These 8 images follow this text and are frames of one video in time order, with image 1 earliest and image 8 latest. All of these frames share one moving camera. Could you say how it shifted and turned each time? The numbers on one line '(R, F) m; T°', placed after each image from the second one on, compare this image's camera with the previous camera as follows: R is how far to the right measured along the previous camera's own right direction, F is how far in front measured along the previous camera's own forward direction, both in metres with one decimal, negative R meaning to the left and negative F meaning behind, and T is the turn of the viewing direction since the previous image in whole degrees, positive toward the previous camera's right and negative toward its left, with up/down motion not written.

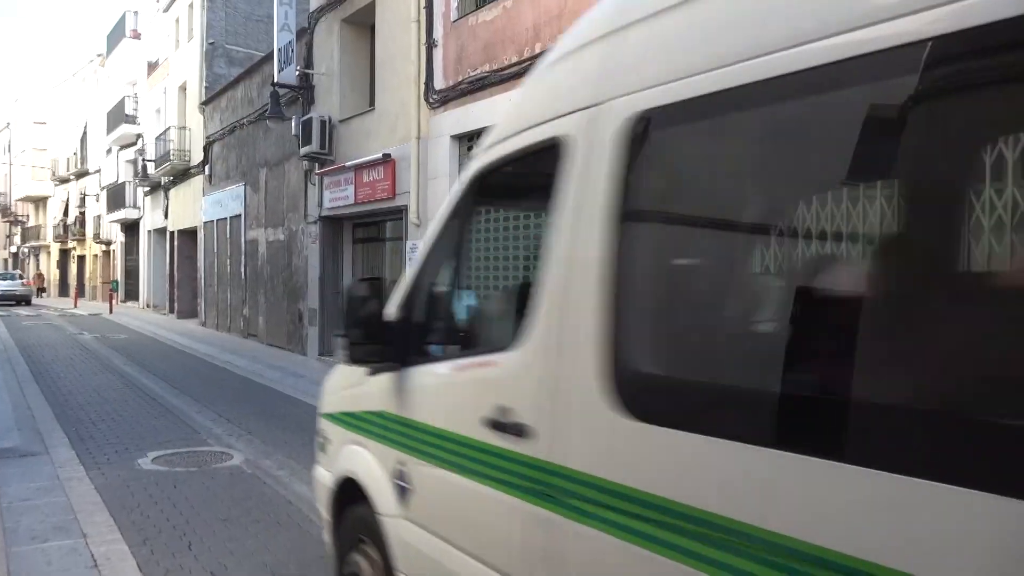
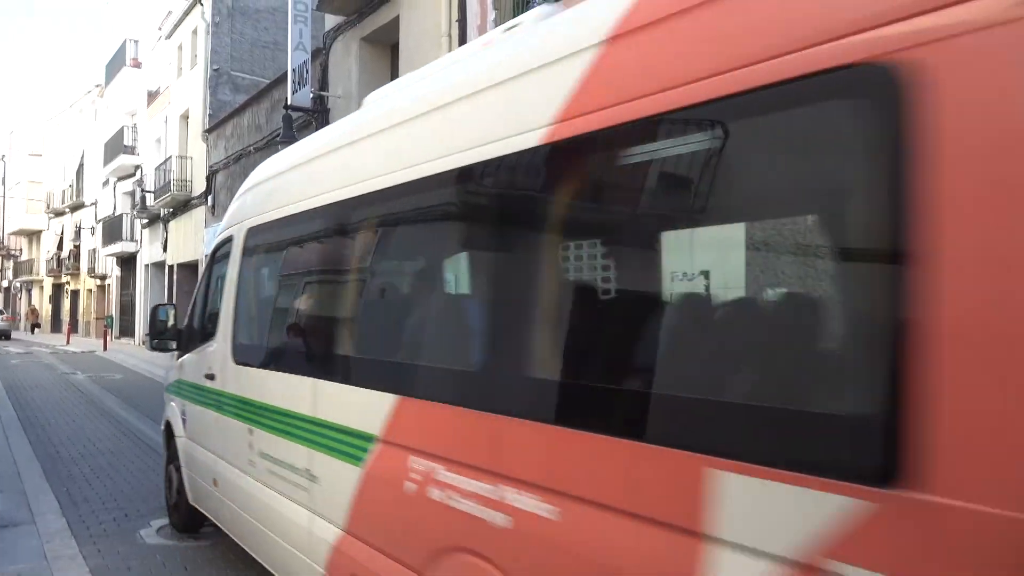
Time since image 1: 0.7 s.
(-0.6, +1.0) m; 0°
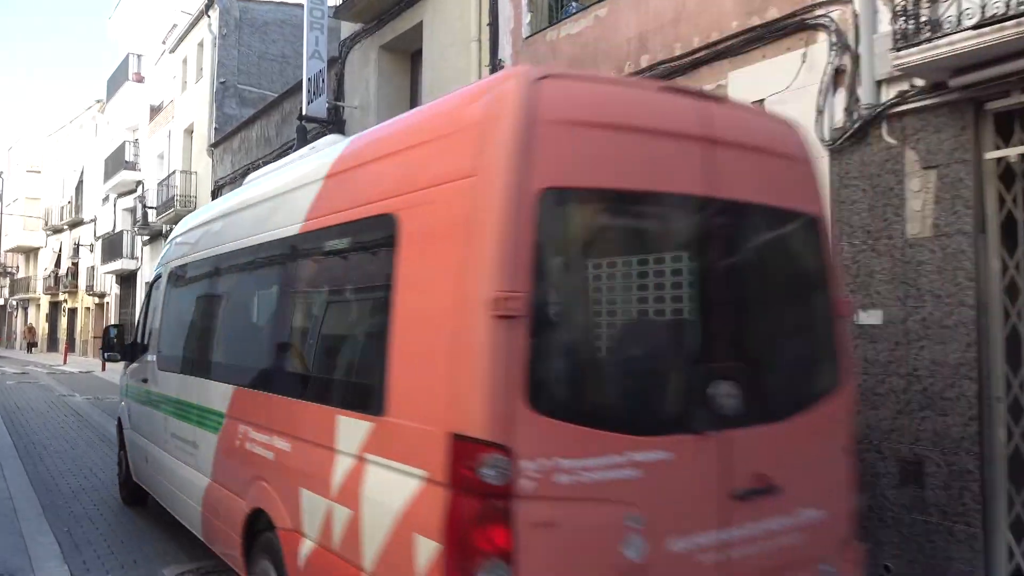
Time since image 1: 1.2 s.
(-0.4, +0.6) m; 0°
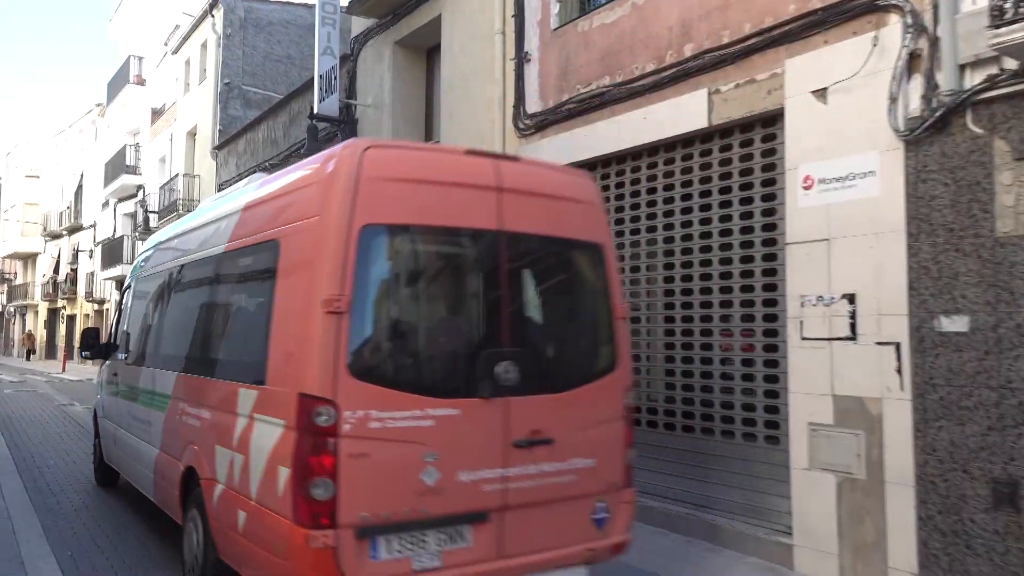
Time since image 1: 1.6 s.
(-0.3, +0.5) m; 0°
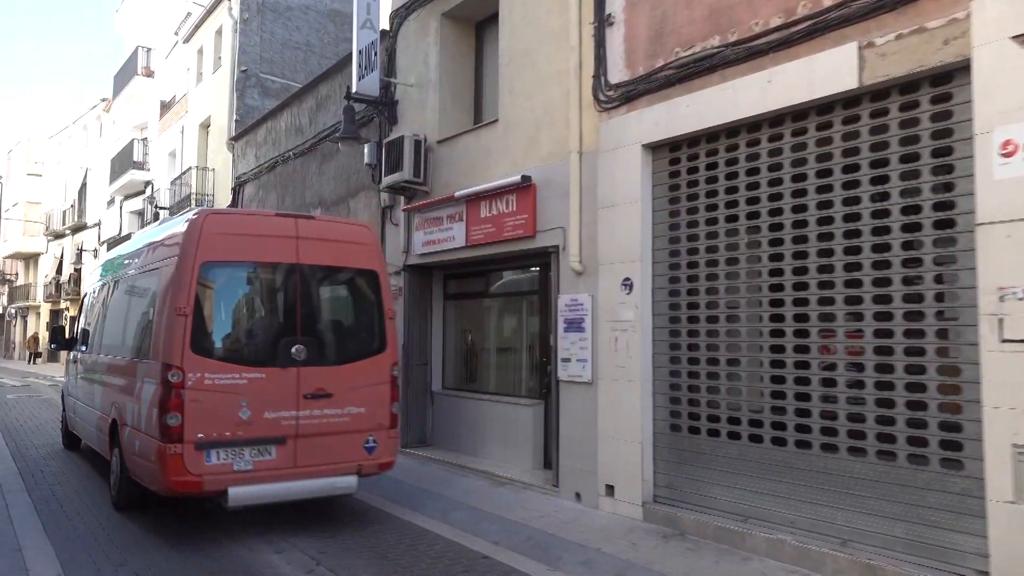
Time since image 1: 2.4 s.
(-0.8, +1.0) m; 0°
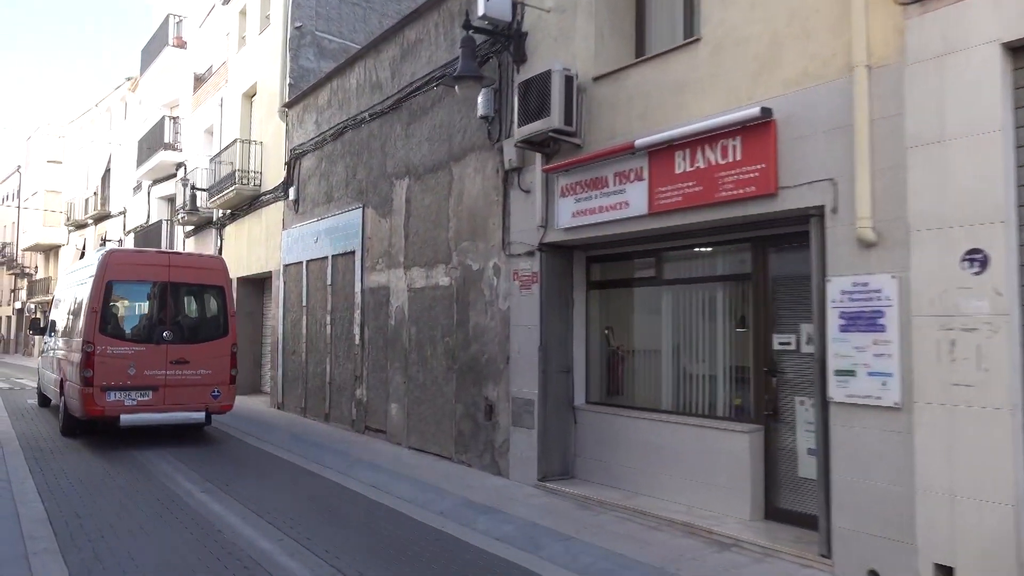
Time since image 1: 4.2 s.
(-1.6, +2.4) m; -1°
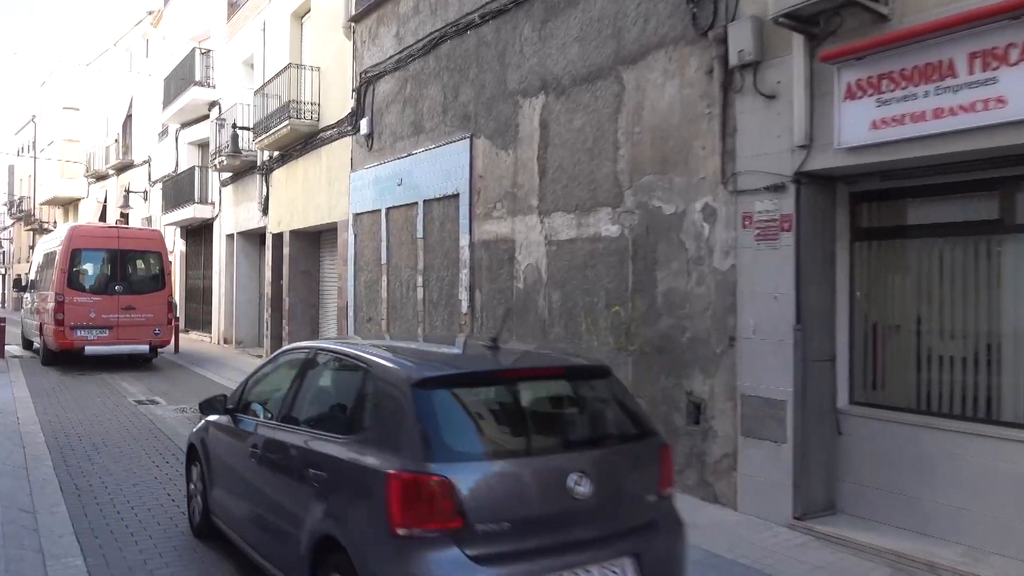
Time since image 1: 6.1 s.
(-1.6, +2.5) m; -1°
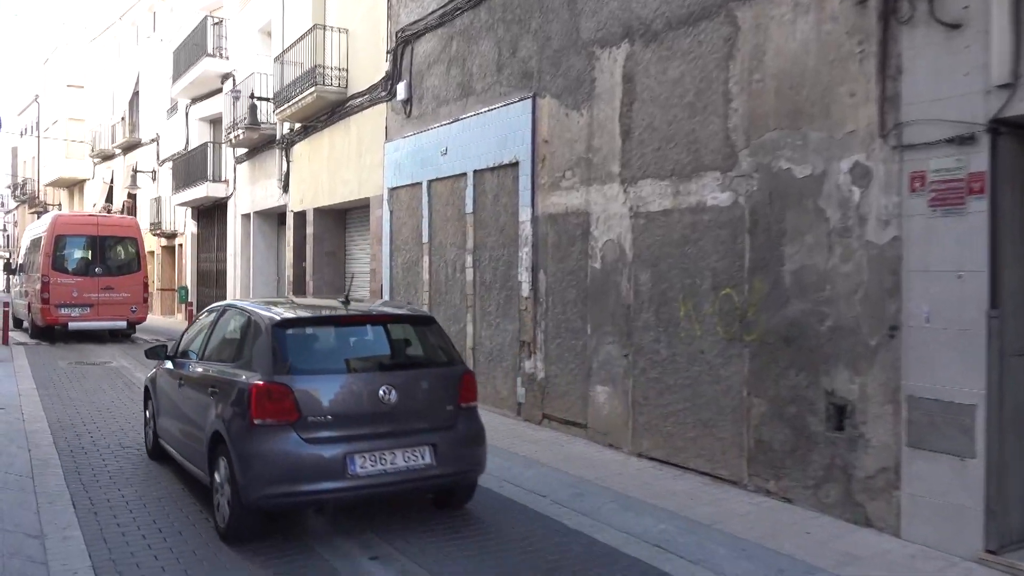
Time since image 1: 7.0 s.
(-0.7, +1.1) m; 0°
